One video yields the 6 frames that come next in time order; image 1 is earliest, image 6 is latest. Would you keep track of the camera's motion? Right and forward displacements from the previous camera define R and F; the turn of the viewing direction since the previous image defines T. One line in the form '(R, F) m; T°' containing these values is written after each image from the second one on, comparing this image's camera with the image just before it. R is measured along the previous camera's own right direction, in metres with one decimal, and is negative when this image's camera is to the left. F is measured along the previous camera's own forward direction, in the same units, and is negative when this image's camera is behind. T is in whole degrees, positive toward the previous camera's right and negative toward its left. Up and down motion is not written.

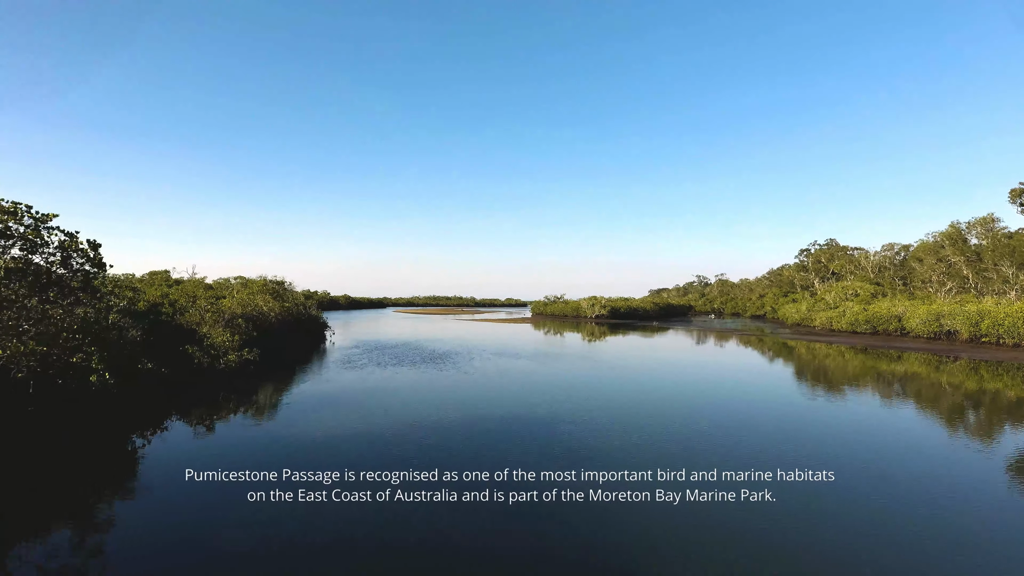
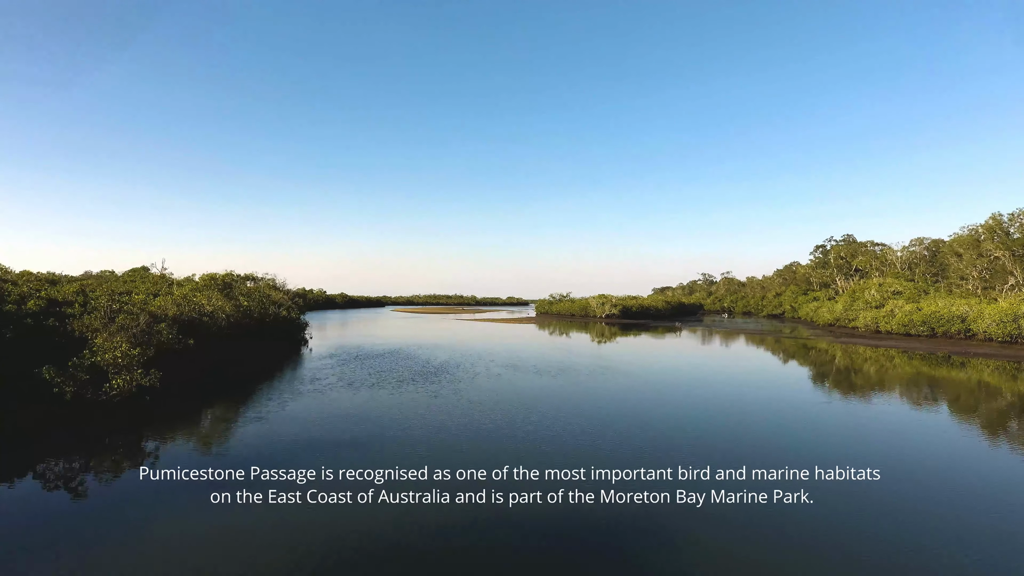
(+0.1, +0.8) m; 0°
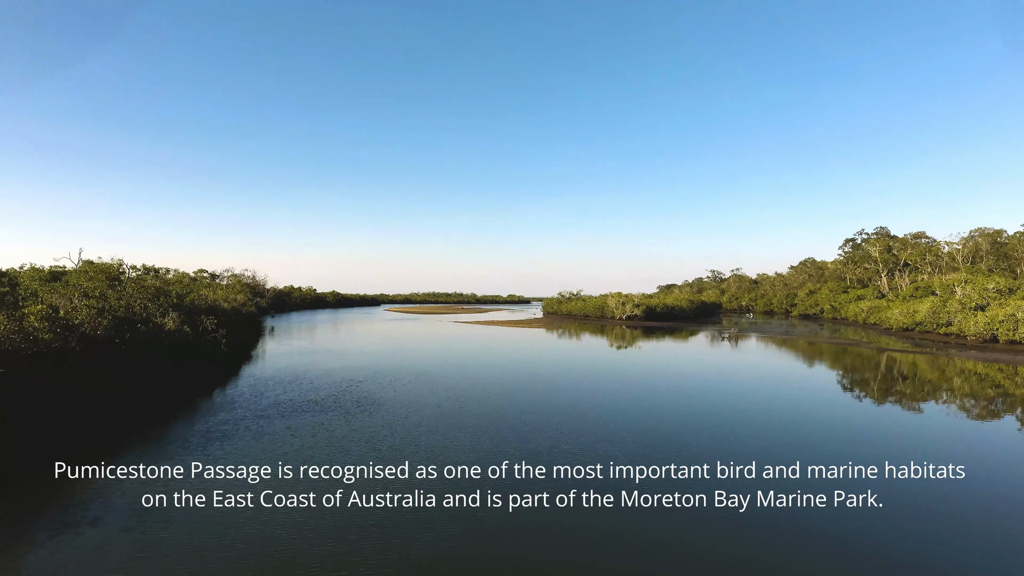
(0.0, +1.1) m; -1°
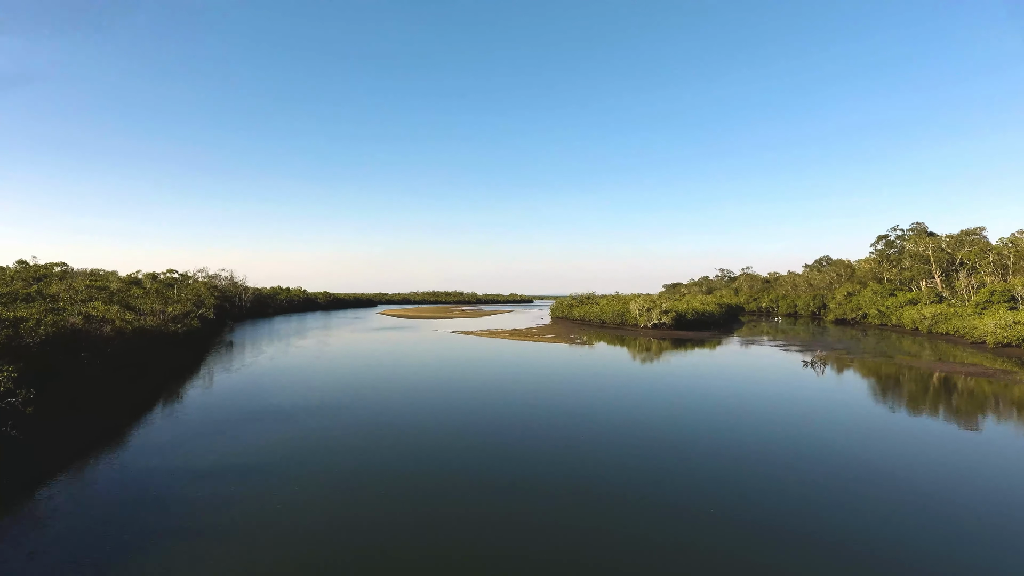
(-0.4, +3.3) m; 0°
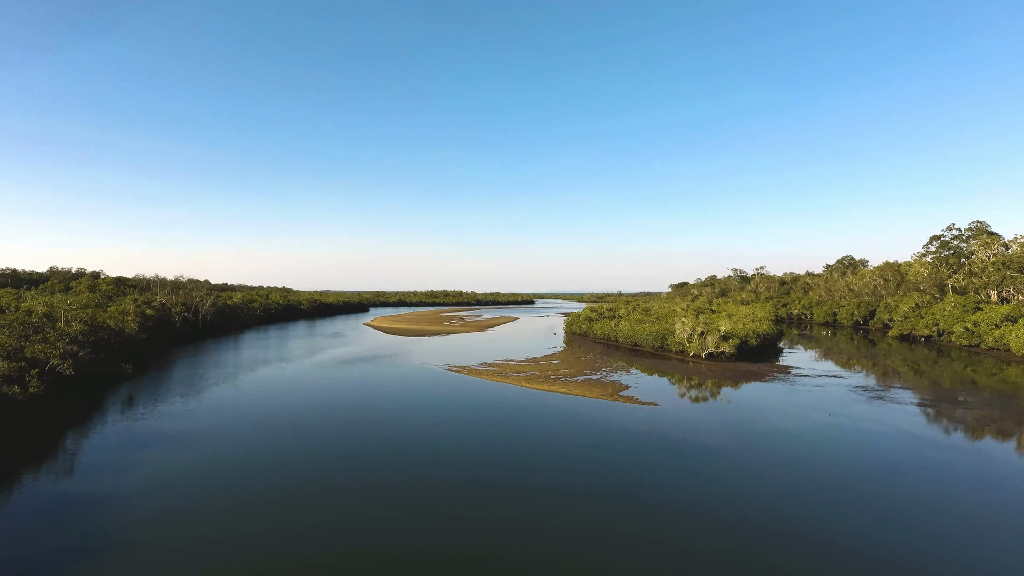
(-0.5, +4.7) m; 0°
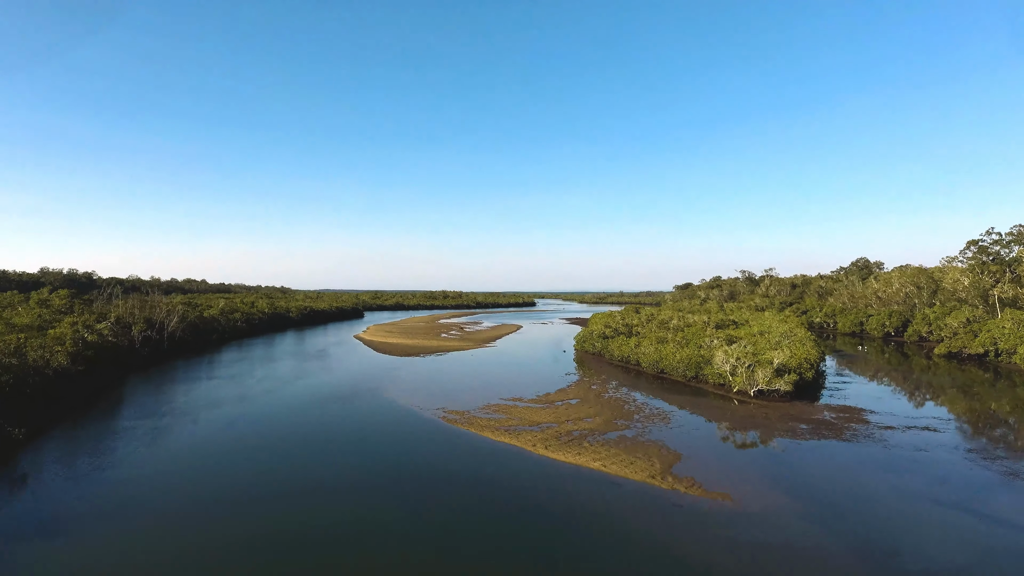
(-0.3, +2.7) m; 0°
